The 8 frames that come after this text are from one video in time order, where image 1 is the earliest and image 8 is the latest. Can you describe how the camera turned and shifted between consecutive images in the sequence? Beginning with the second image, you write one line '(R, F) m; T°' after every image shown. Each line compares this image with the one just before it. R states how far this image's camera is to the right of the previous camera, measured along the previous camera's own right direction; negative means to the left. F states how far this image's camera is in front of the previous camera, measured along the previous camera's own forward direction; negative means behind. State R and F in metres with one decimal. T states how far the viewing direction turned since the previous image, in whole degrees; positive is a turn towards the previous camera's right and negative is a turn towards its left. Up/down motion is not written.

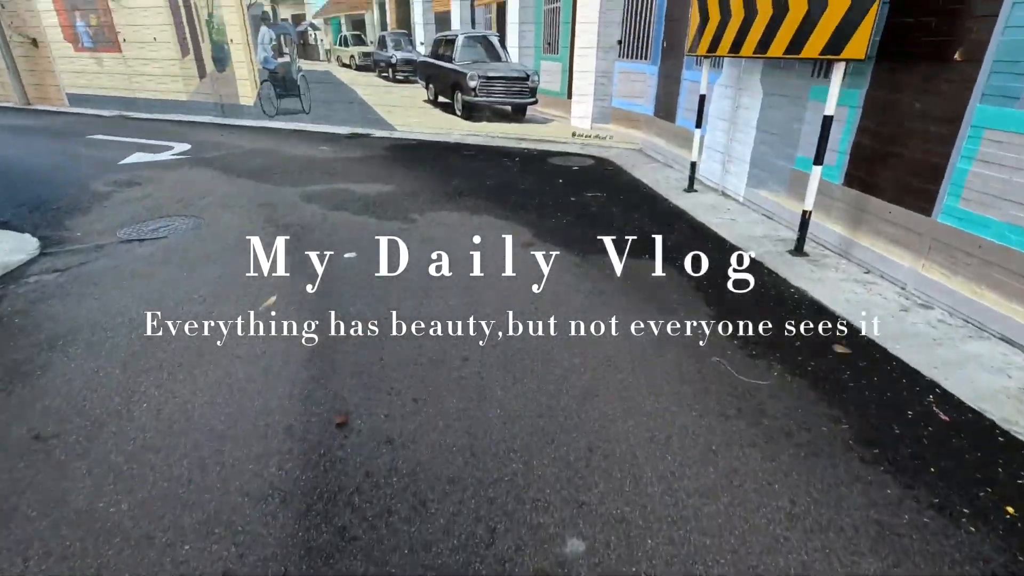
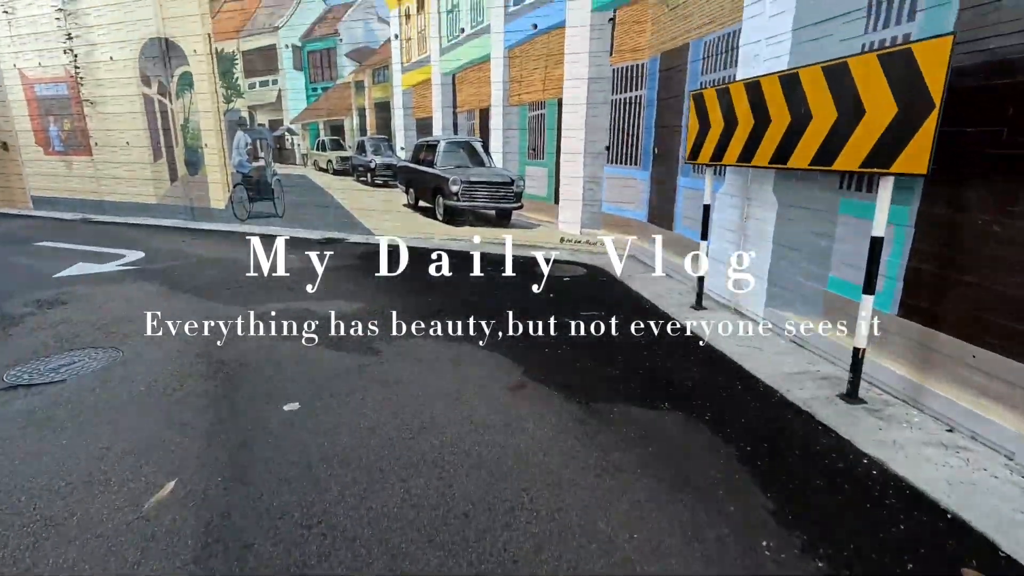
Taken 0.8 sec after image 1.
(0.0, +0.9) m; +2°
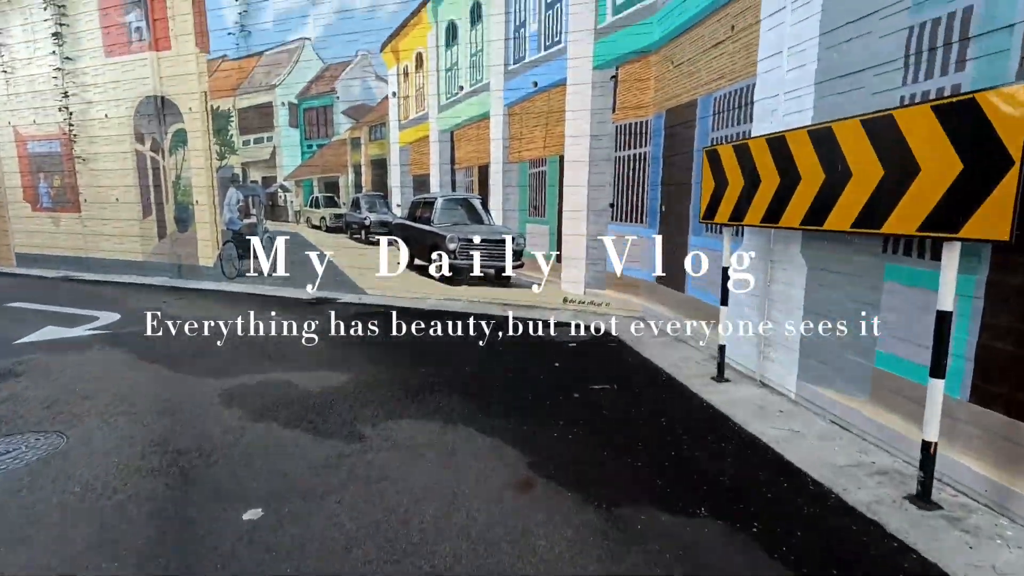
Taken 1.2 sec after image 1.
(-0.1, +0.5) m; 0°
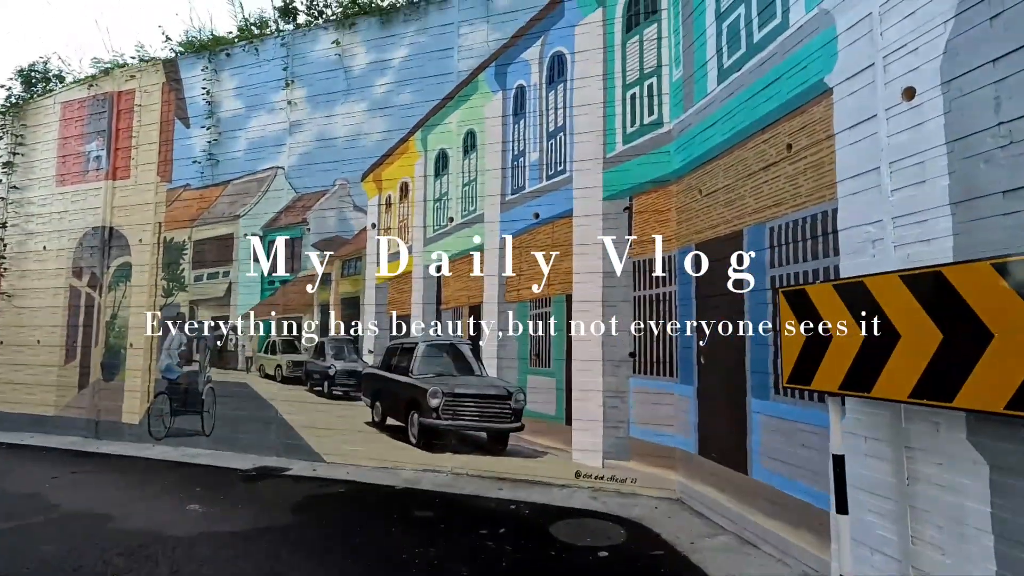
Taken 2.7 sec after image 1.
(-0.3, +1.6) m; +2°
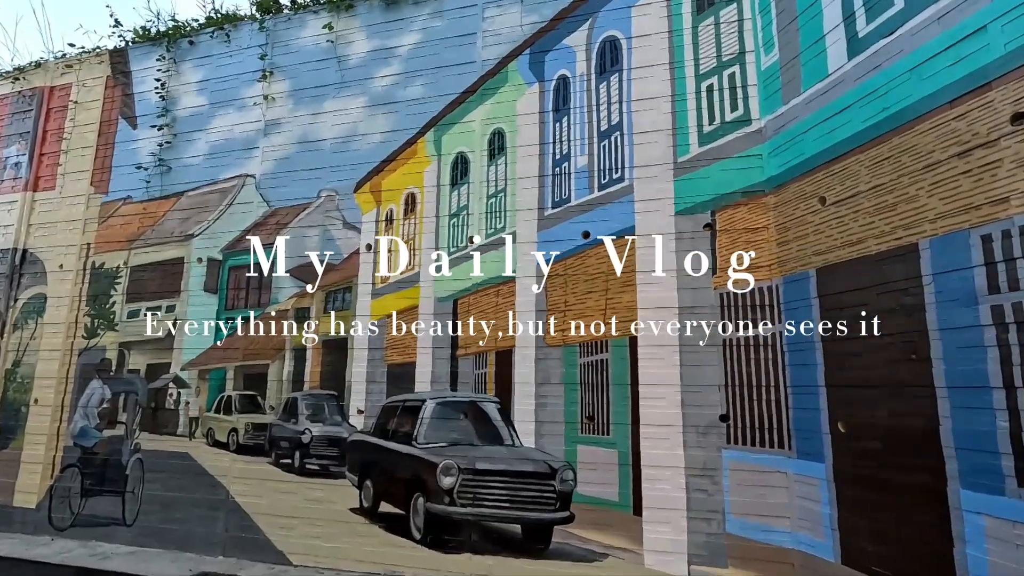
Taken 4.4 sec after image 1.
(-0.8, +1.8) m; +4°
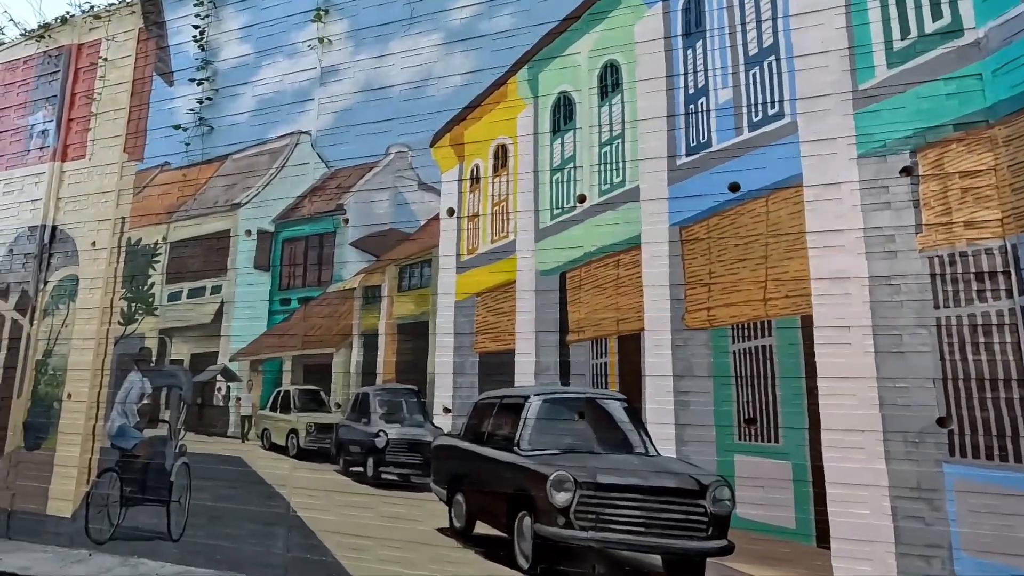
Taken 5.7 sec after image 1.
(-0.9, +1.1) m; -3°
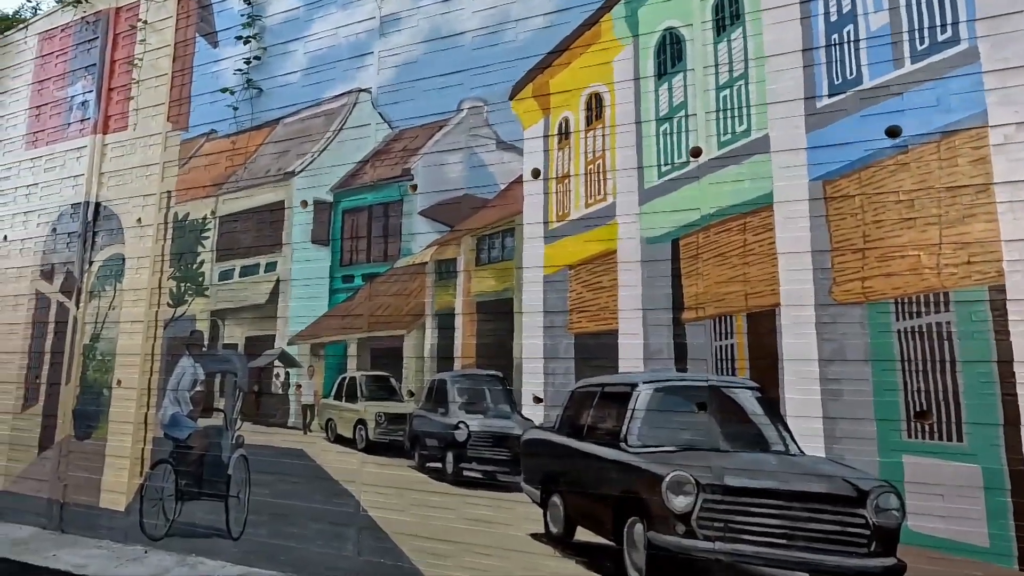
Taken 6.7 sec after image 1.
(-0.6, +0.7) m; -3°
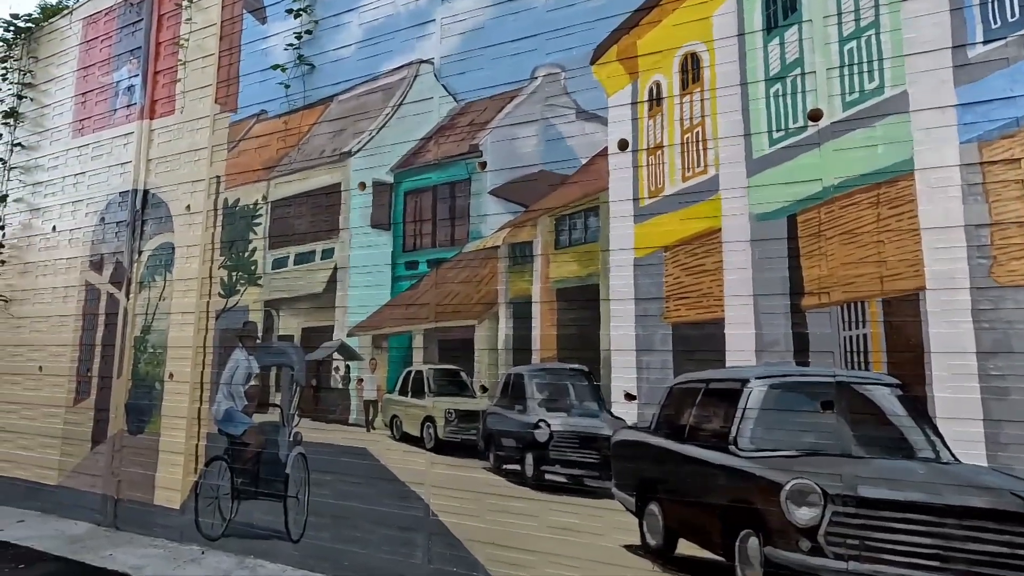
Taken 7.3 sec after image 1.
(-0.5, +0.4) m; -3°
